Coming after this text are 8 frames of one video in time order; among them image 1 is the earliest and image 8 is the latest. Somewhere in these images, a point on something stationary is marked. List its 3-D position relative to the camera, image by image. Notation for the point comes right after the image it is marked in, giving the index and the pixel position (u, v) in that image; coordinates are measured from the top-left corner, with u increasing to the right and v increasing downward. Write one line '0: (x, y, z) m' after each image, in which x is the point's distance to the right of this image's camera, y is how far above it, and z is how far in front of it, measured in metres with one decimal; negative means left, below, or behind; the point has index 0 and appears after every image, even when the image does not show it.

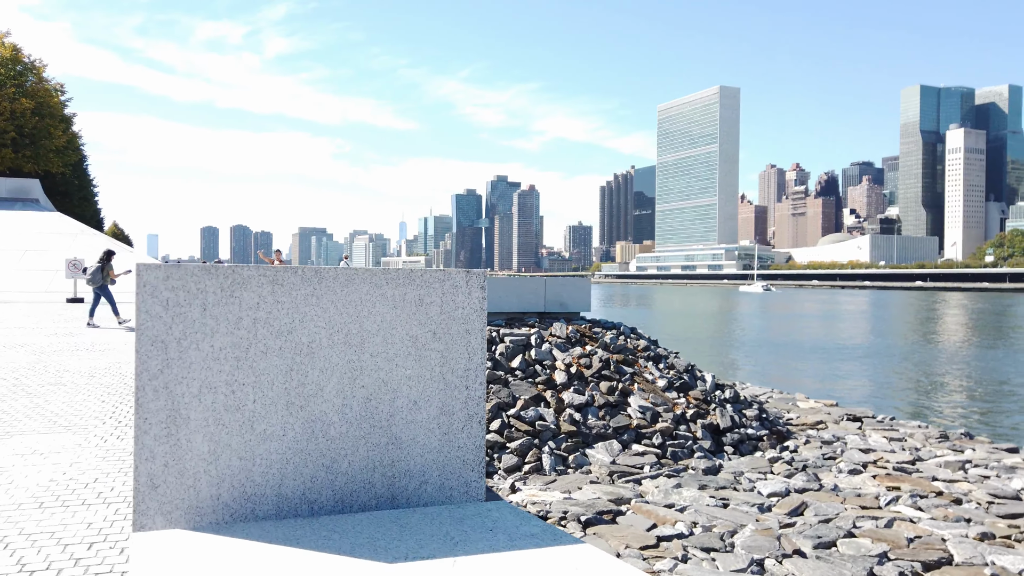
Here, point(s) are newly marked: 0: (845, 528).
0: (+6.2, -4.5, +13.6) m
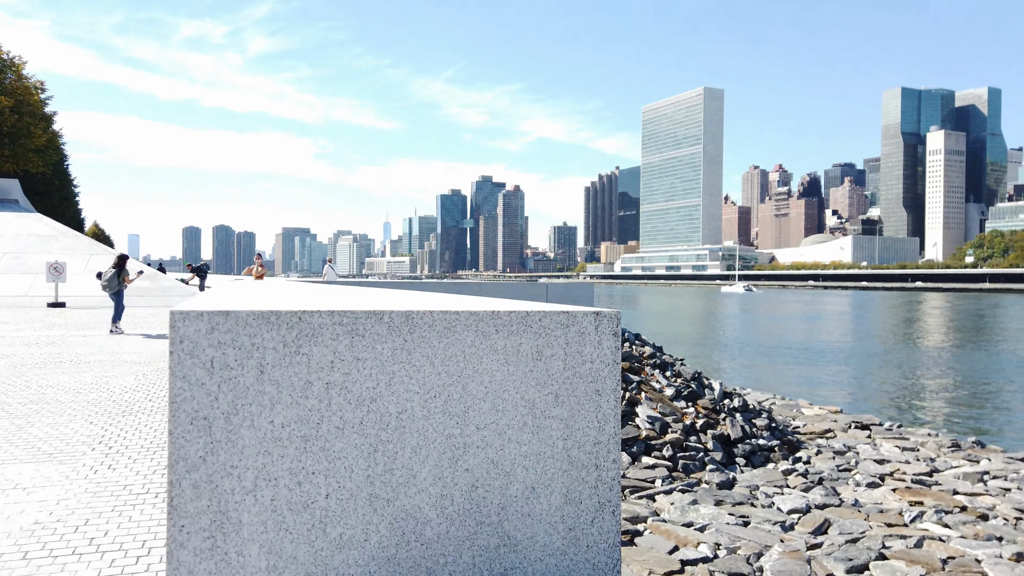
0: (+6.4, -4.6, +13.0) m
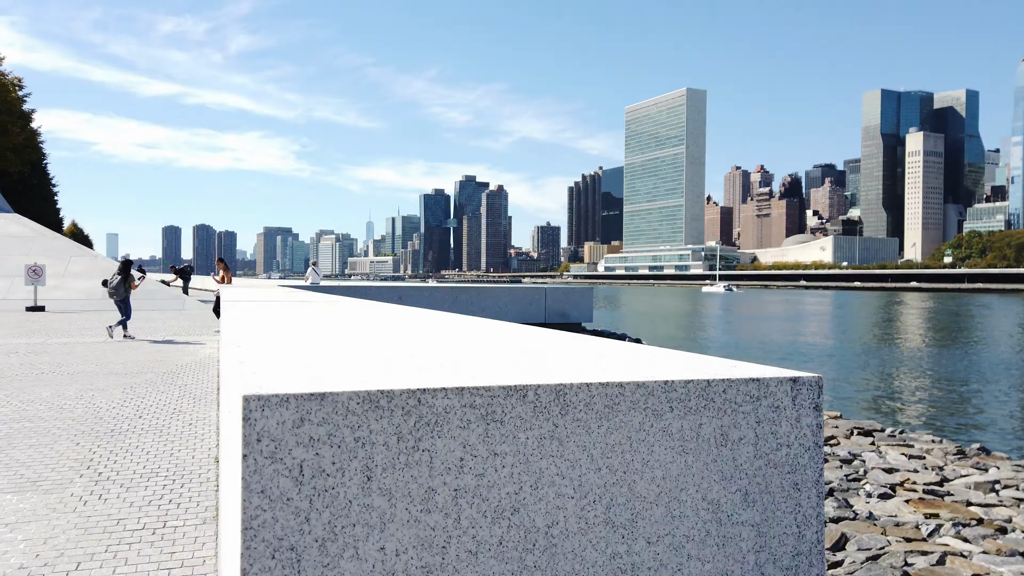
0: (+6.6, -4.8, +12.6) m
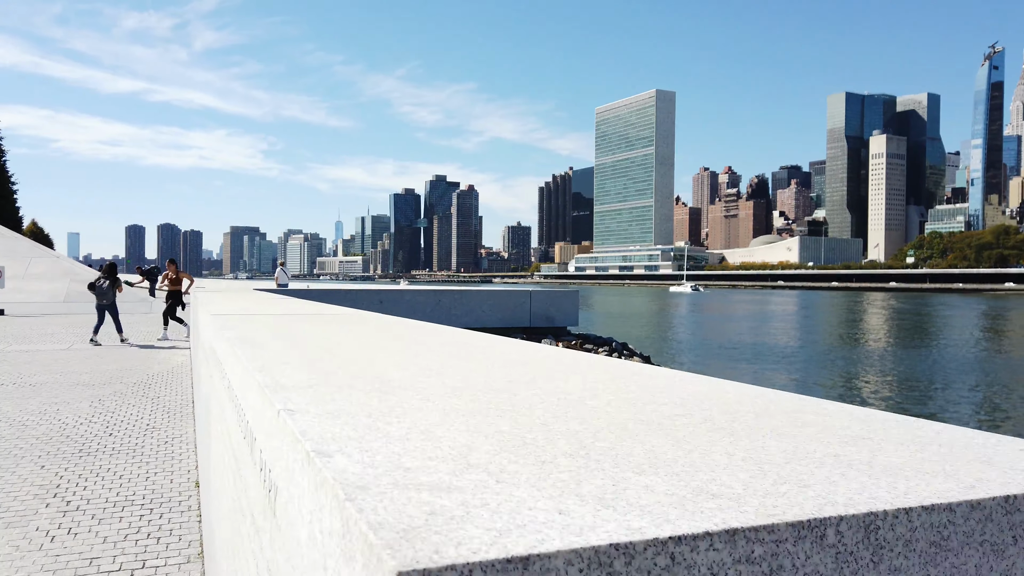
0: (+6.6, -4.9, +12.2) m
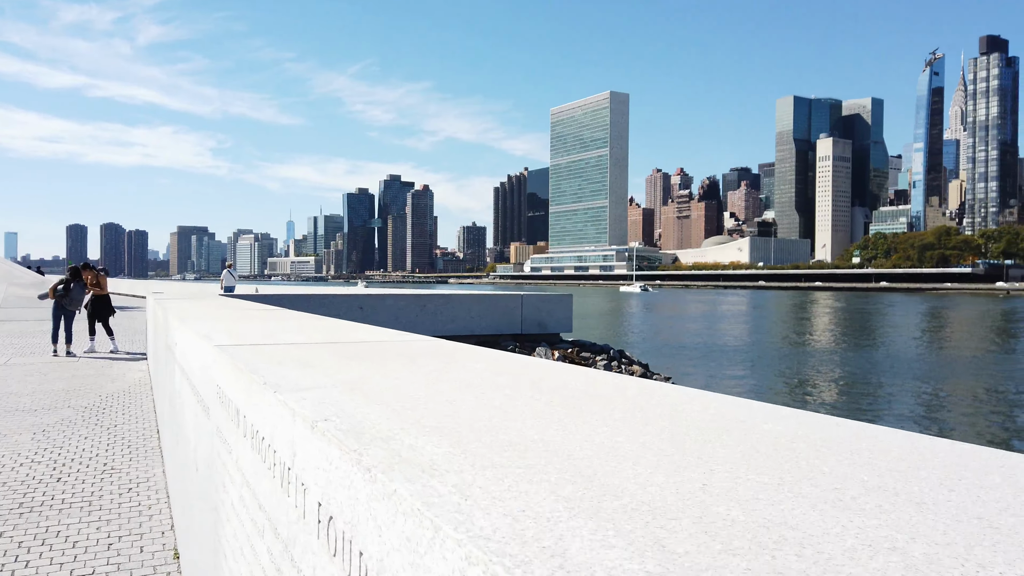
0: (+7.0, -5.0, +10.9) m
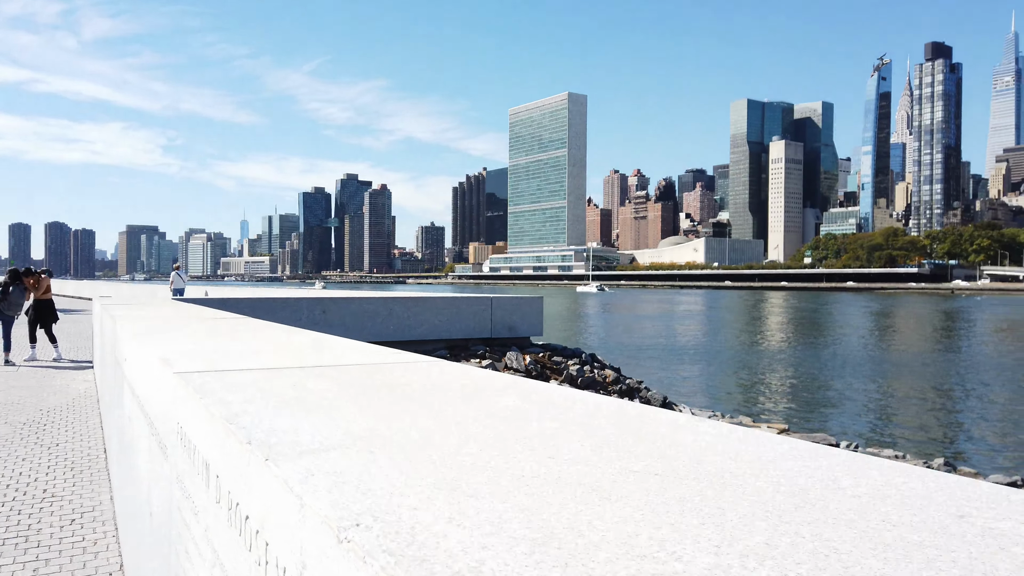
0: (+6.7, -5.0, +10.6) m
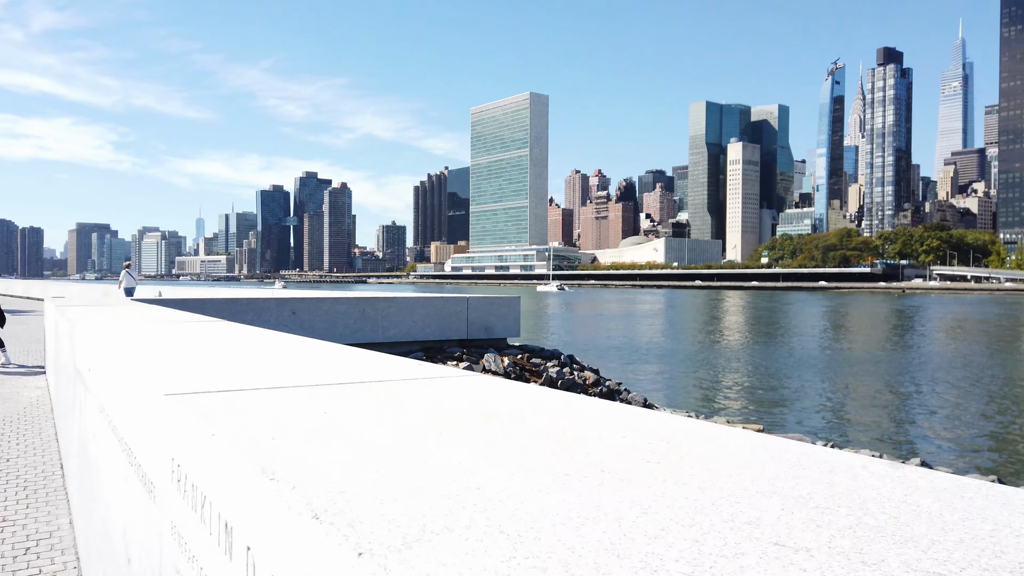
0: (+6.6, -5.0, +10.4) m
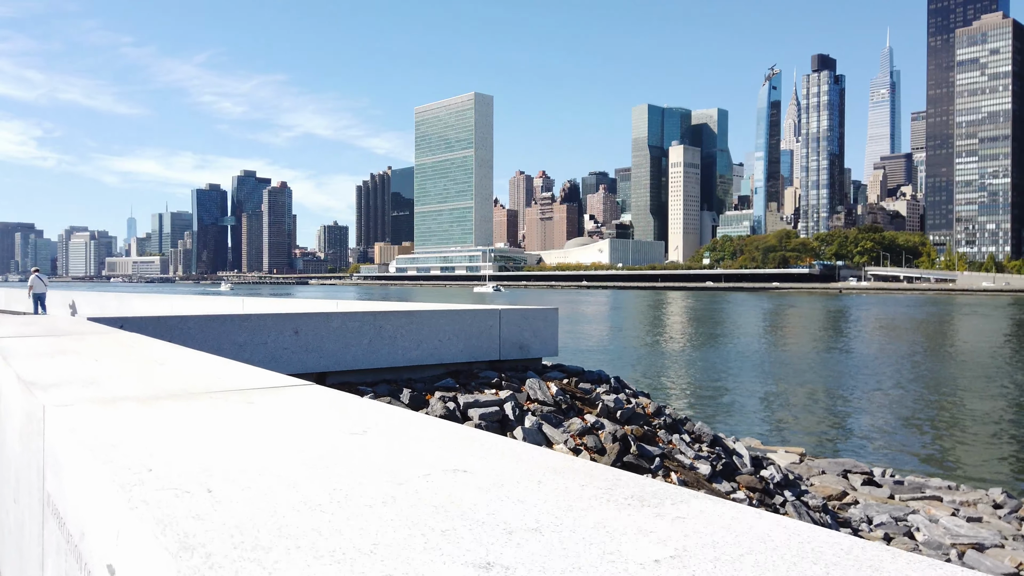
0: (+8.3, -5.2, +7.6) m
